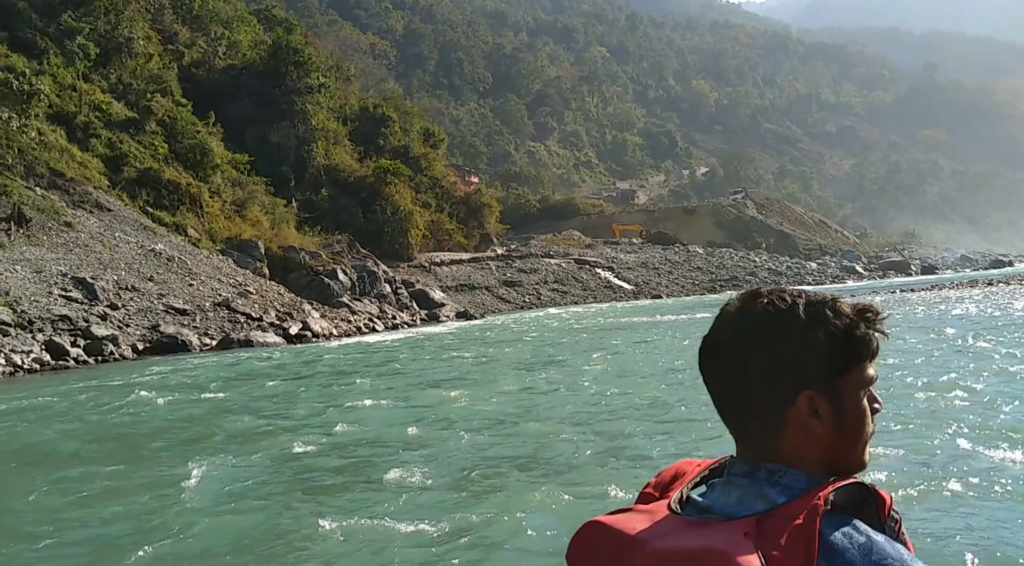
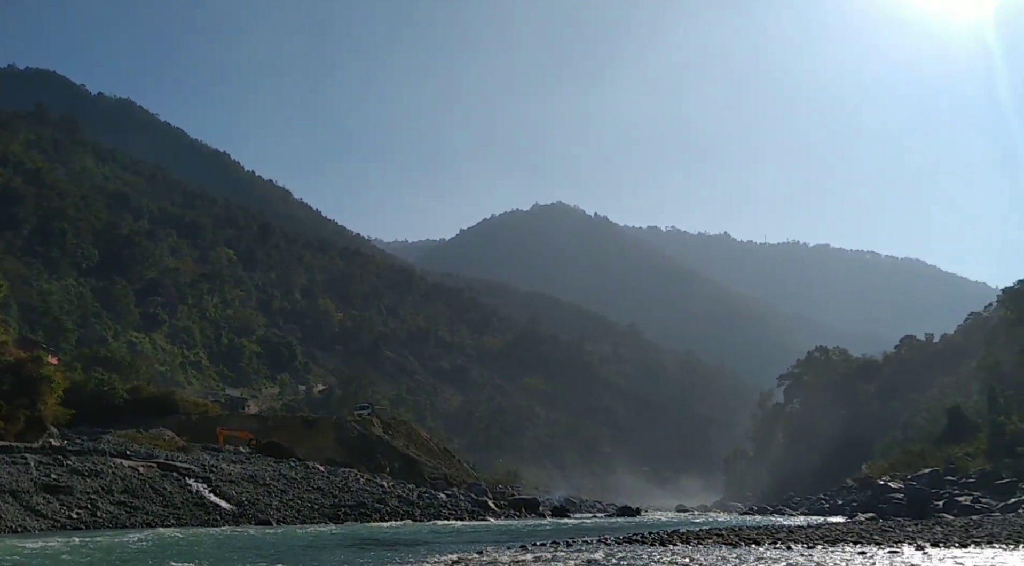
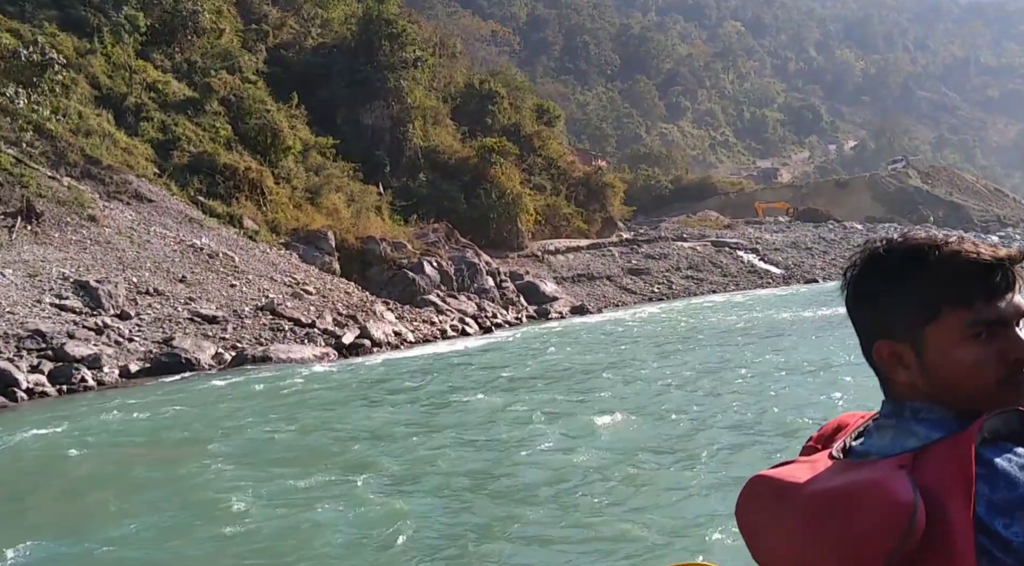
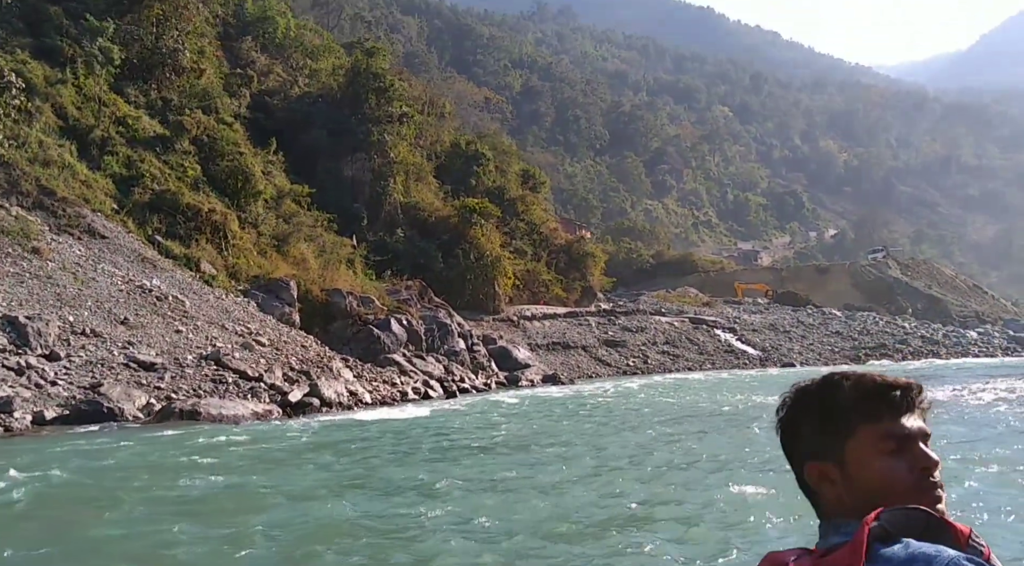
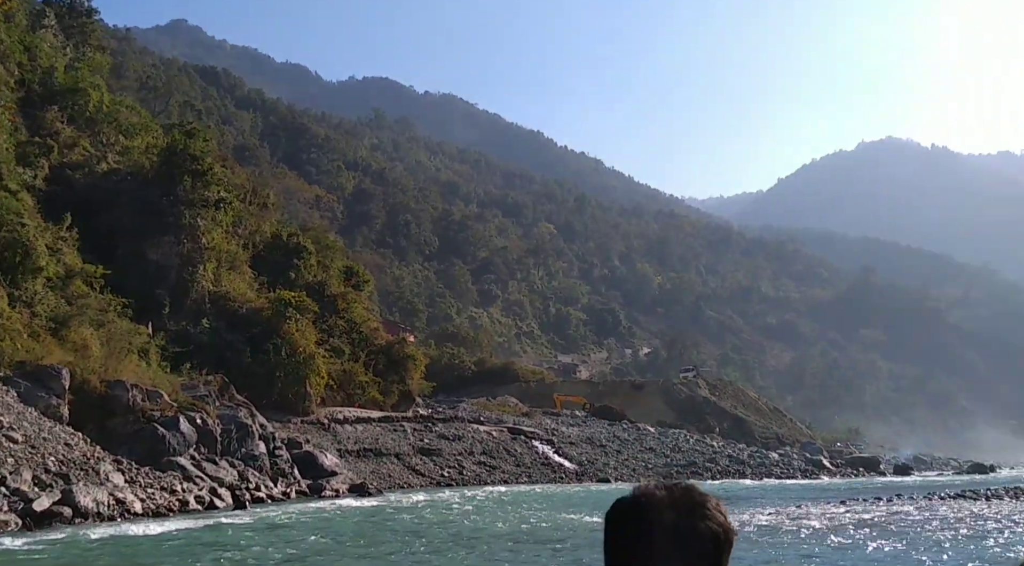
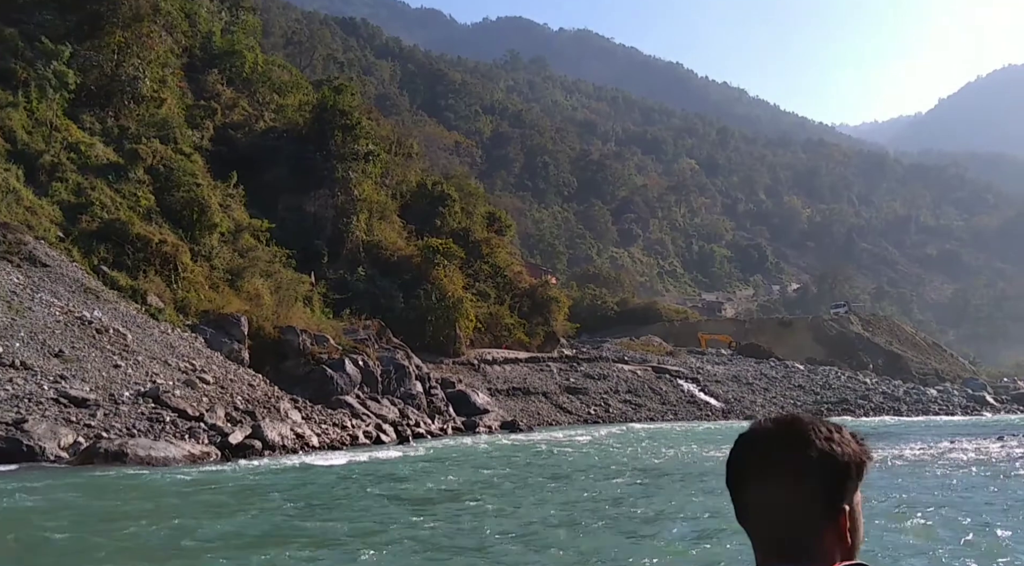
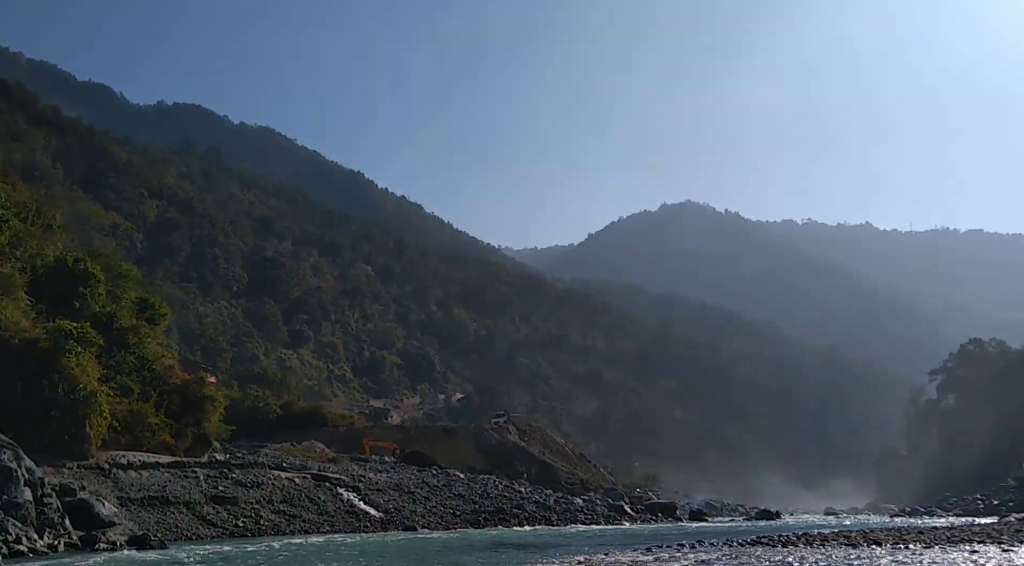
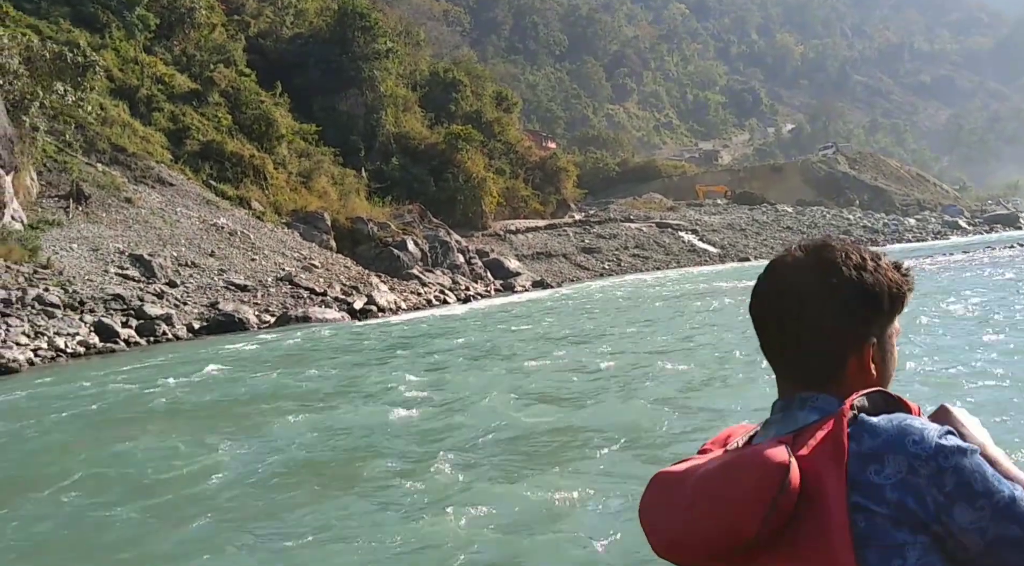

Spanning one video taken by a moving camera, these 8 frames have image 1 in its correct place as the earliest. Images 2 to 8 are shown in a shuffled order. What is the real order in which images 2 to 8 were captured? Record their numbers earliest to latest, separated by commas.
8, 3, 4, 6, 5, 7, 2
